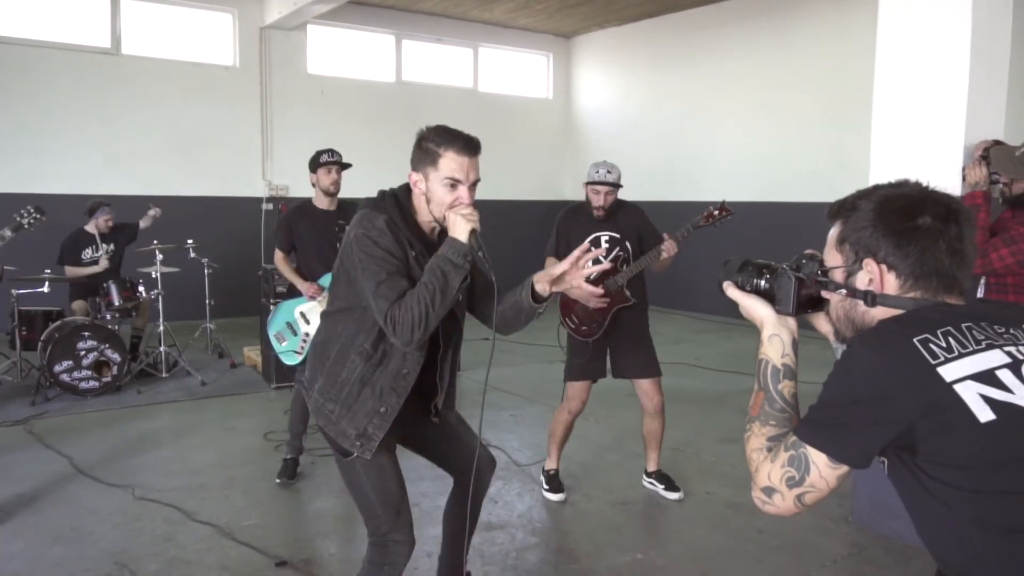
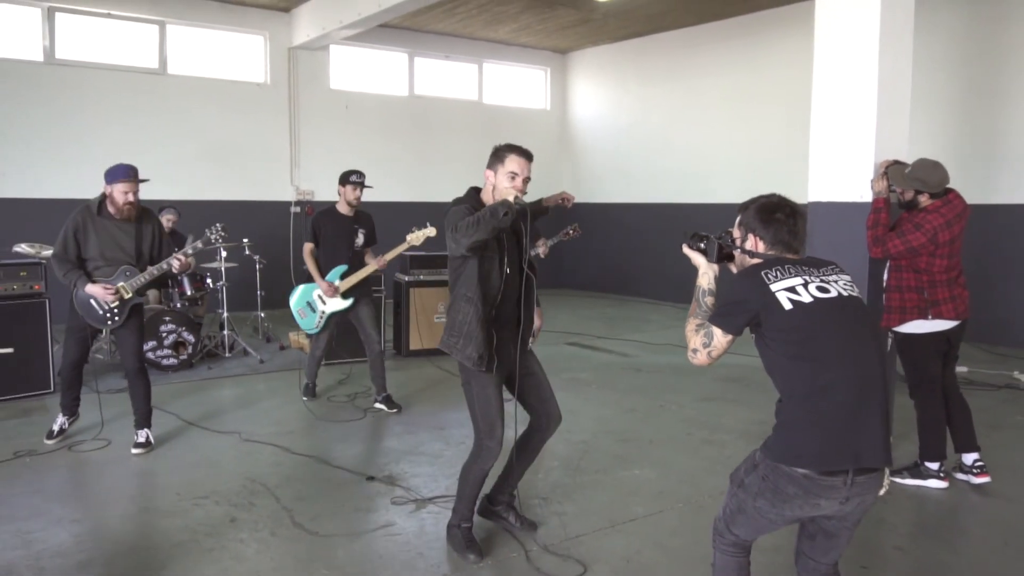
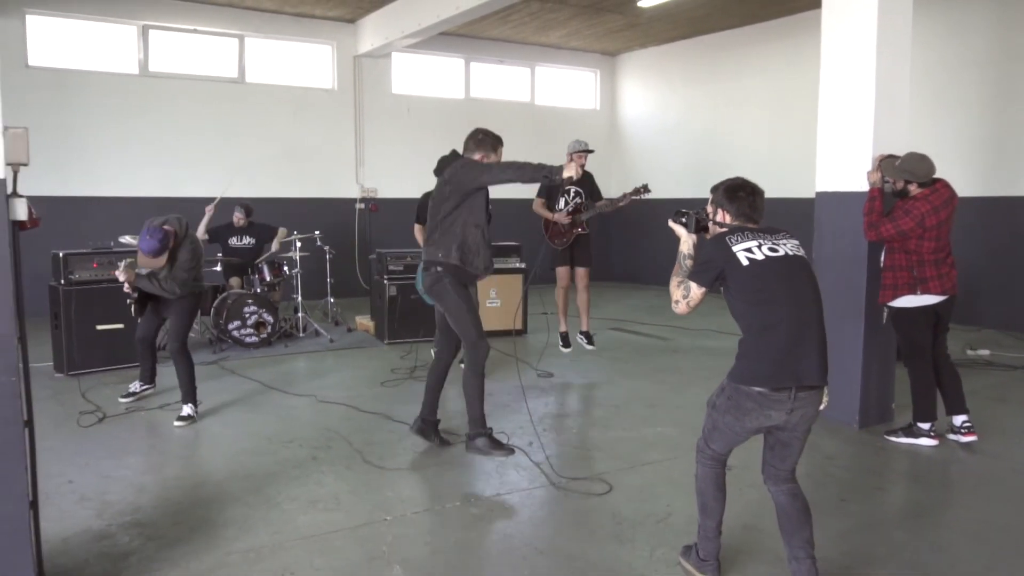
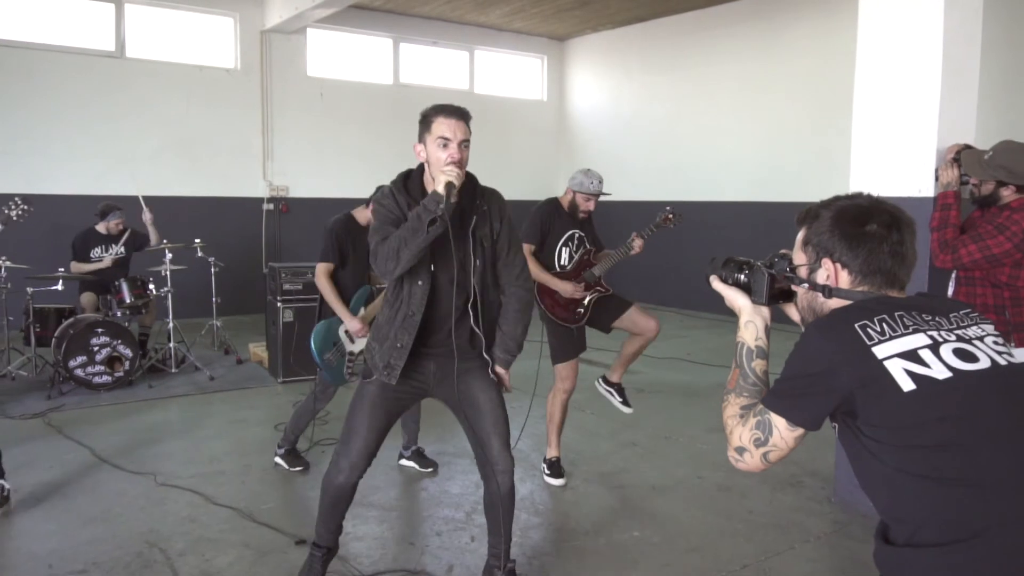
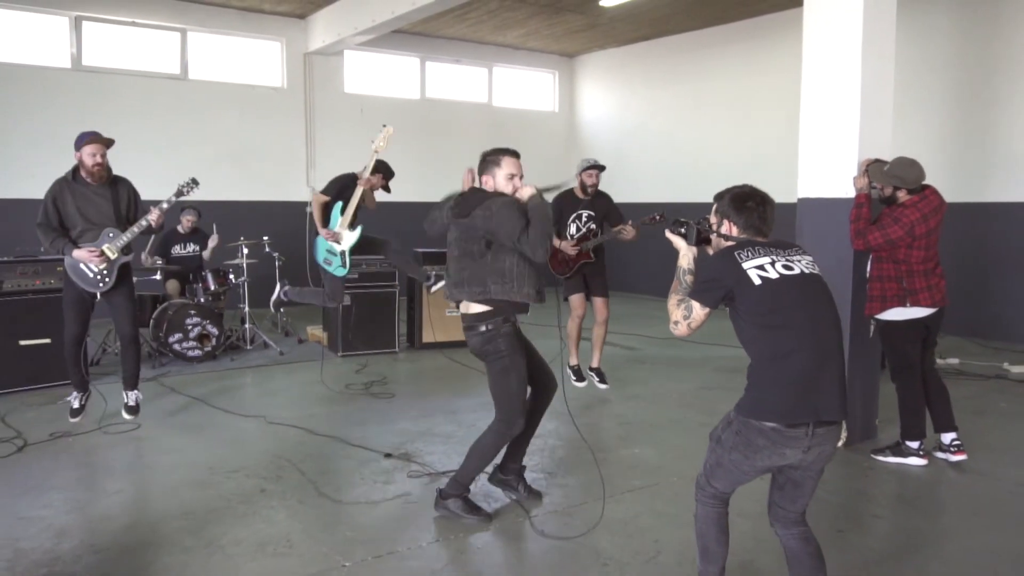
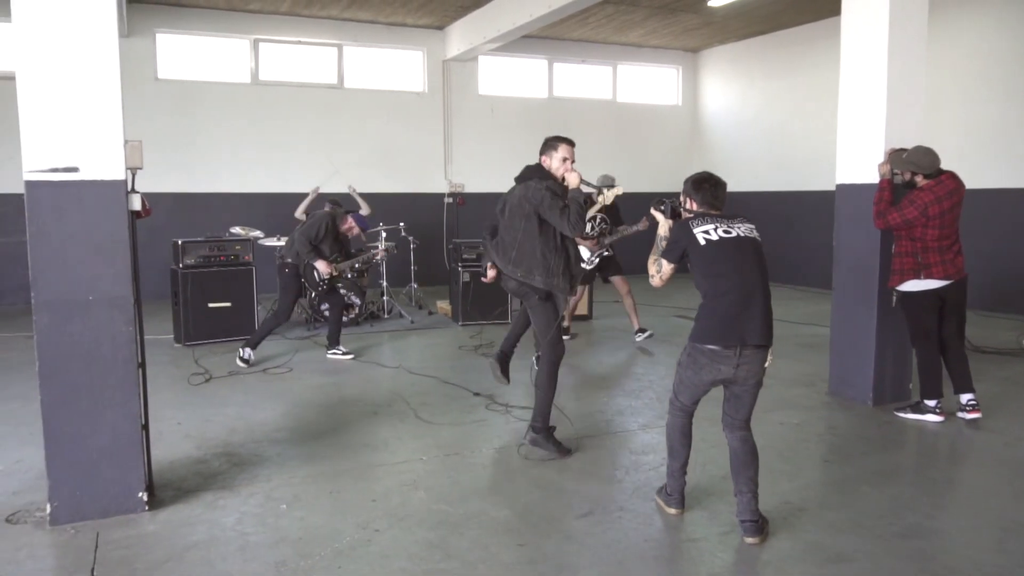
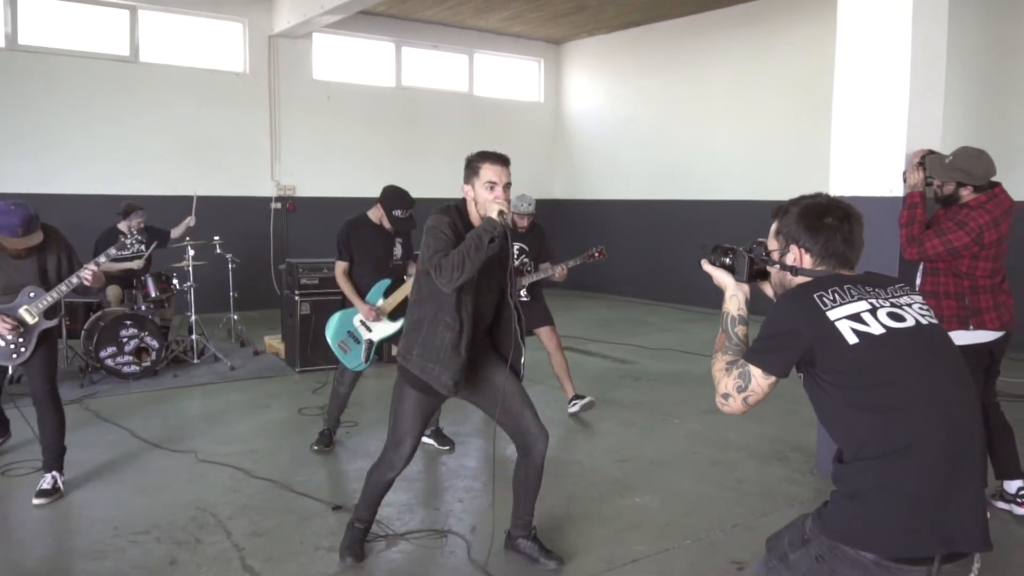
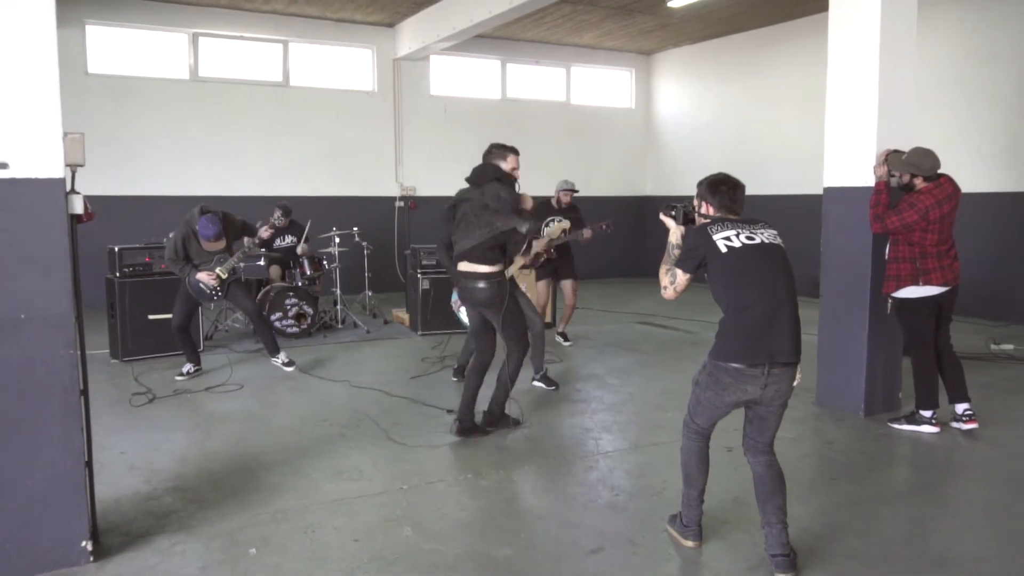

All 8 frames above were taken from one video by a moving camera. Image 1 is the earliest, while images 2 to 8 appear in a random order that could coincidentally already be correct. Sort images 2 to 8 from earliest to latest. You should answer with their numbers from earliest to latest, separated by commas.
4, 7, 2, 5, 3, 8, 6
